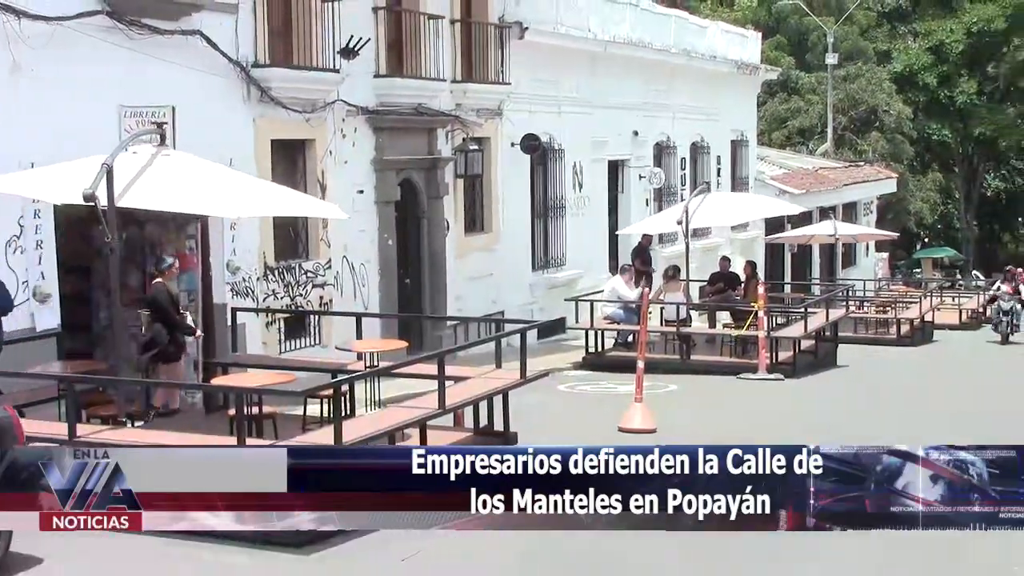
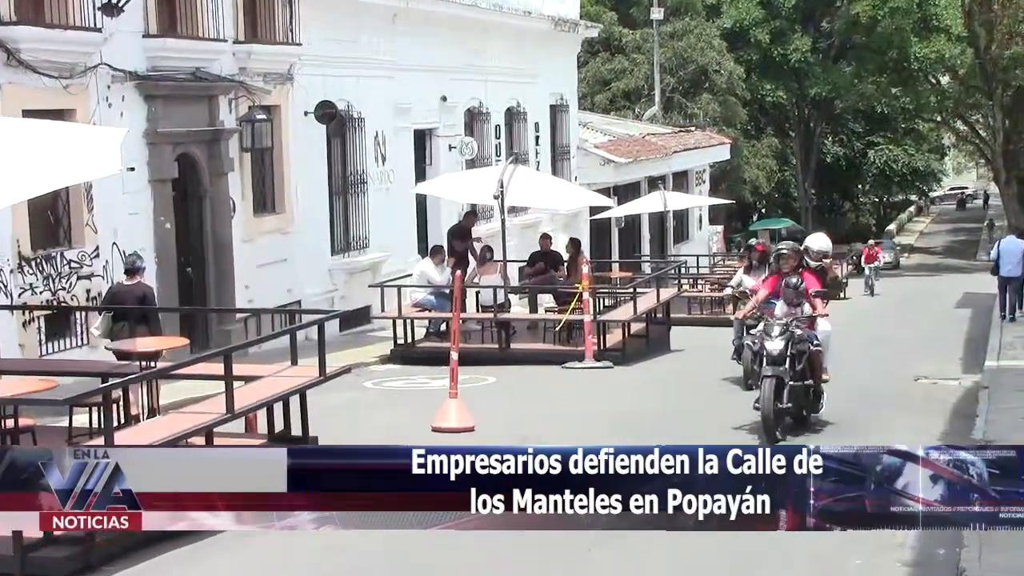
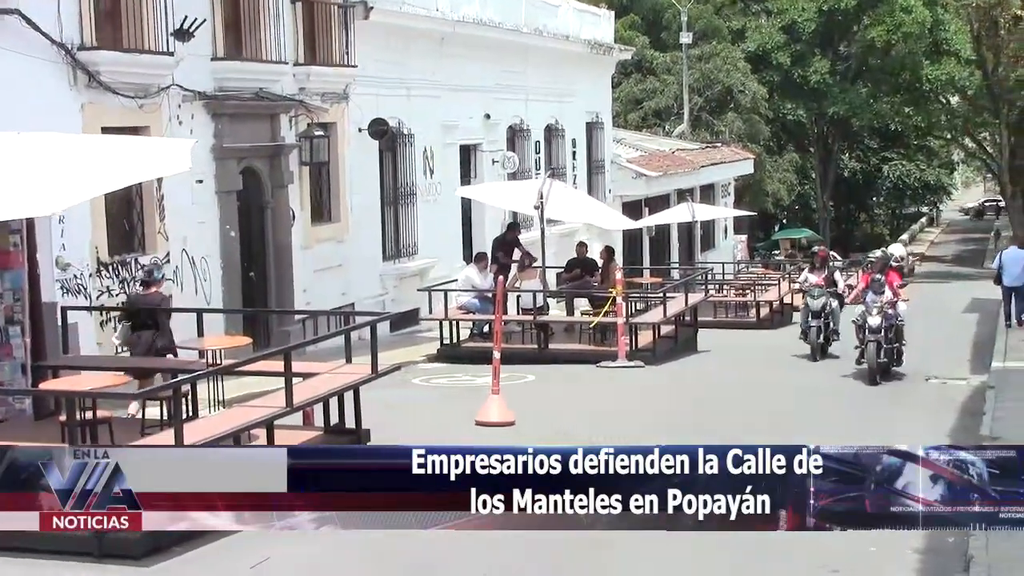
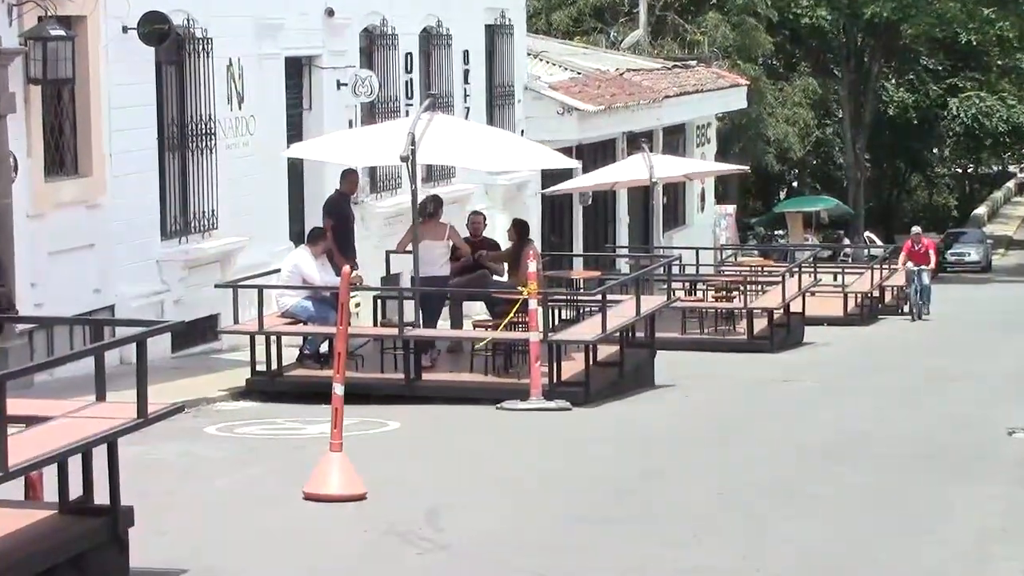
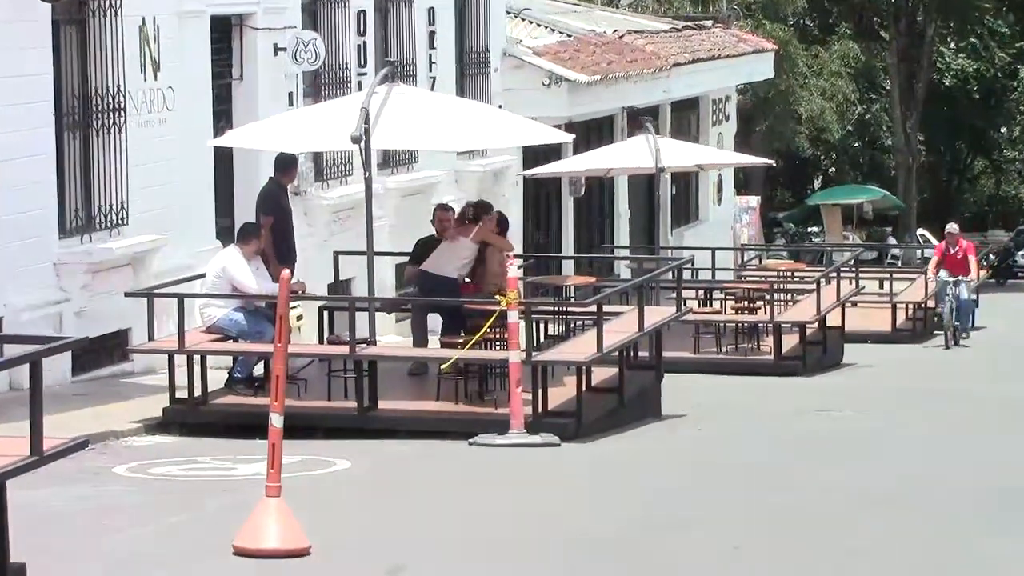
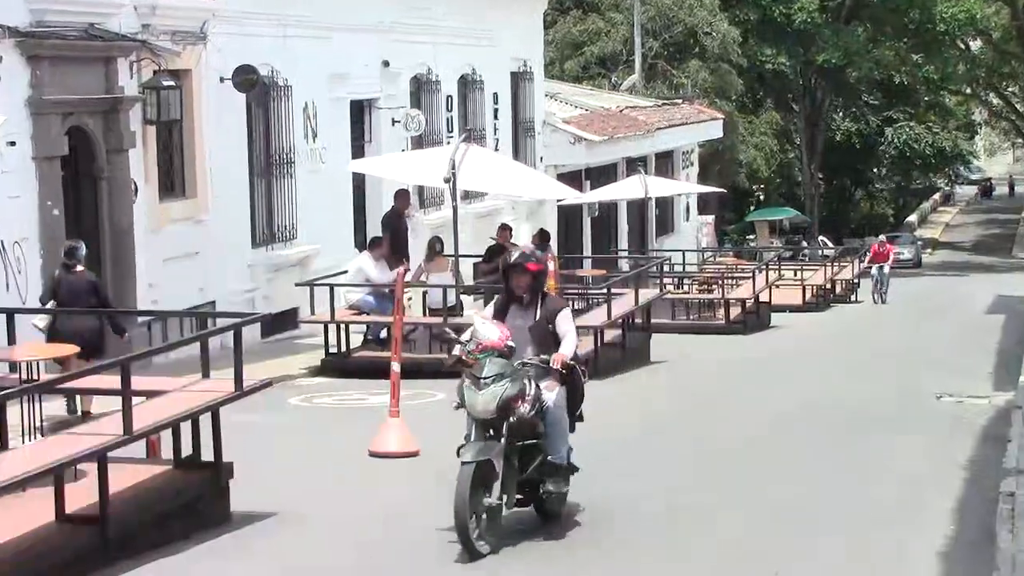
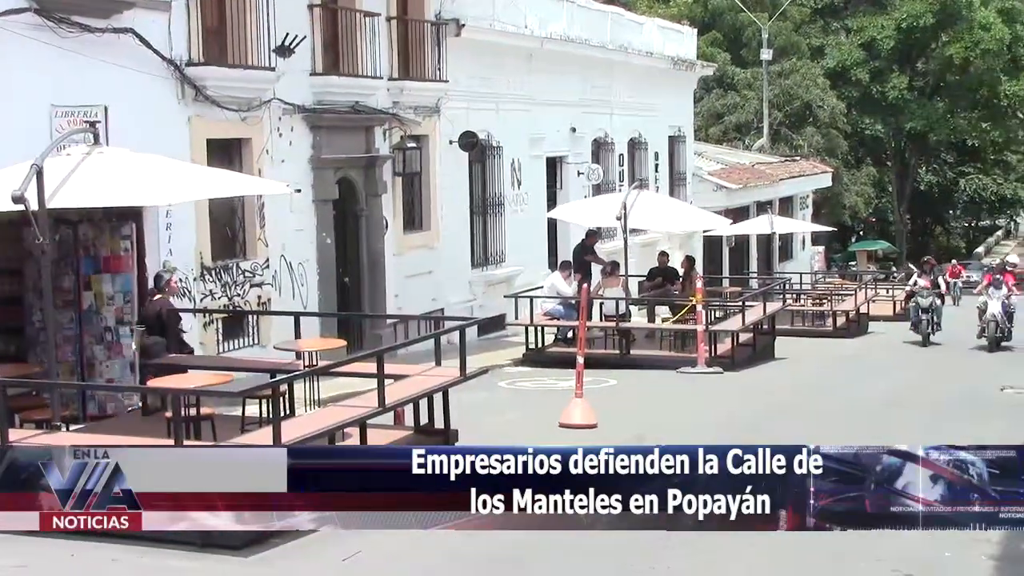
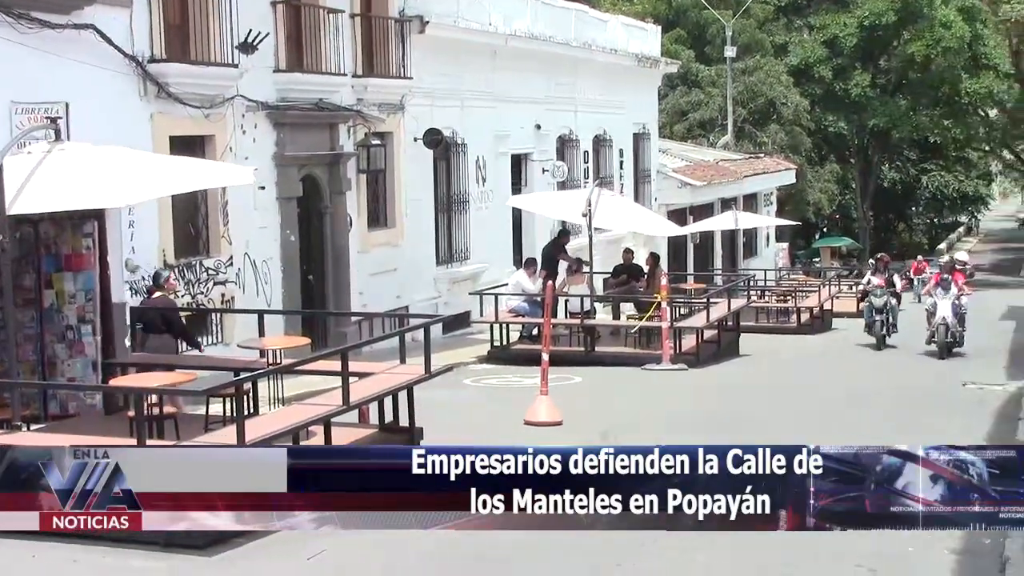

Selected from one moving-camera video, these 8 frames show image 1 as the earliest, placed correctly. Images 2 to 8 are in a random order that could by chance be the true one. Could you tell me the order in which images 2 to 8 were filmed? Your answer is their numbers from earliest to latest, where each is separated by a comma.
7, 8, 3, 2, 6, 4, 5
